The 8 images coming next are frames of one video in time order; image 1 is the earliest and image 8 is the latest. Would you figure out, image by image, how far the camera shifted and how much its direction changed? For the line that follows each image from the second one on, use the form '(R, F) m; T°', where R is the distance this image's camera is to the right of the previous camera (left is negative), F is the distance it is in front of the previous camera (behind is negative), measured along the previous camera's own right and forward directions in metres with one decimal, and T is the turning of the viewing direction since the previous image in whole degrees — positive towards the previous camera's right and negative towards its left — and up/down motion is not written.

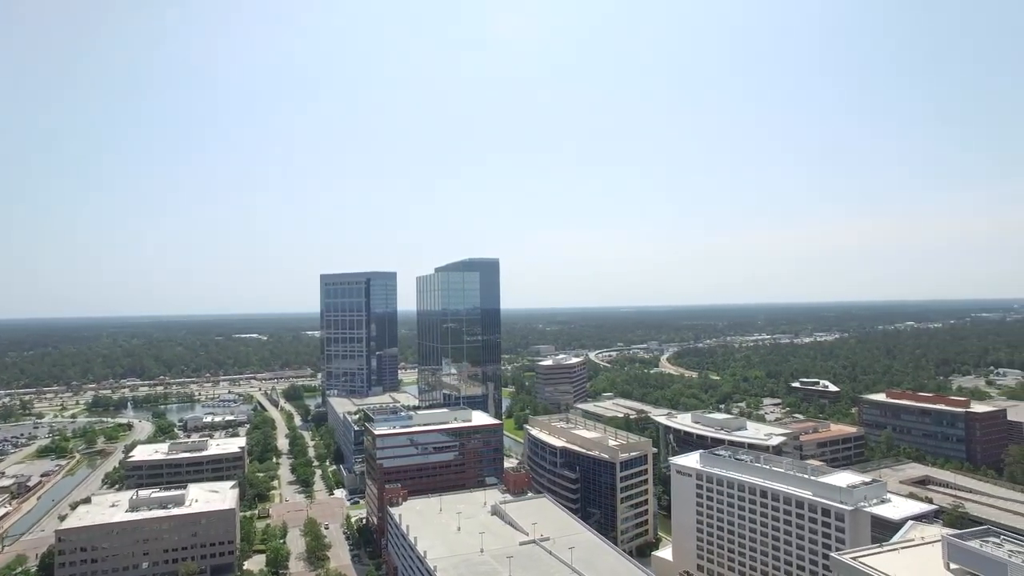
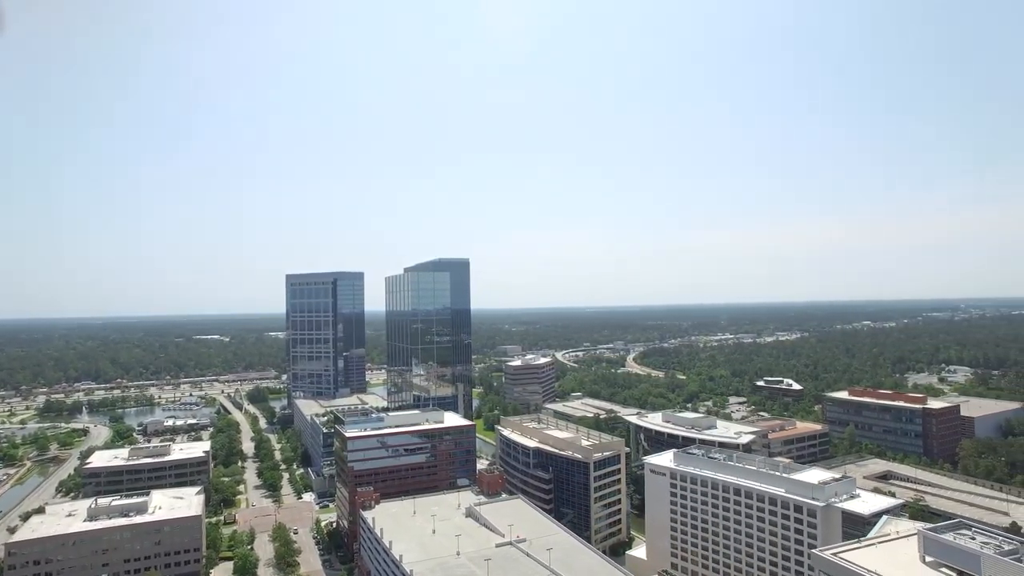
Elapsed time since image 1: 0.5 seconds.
(-0.6, +0.3) m; +3°
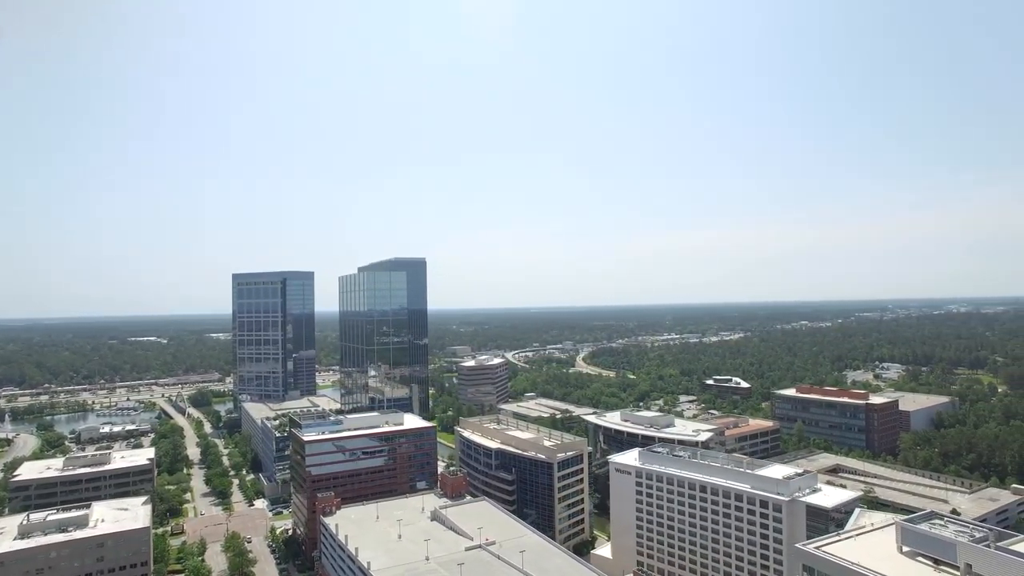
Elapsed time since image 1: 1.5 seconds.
(-1.4, +0.6) m; +5°
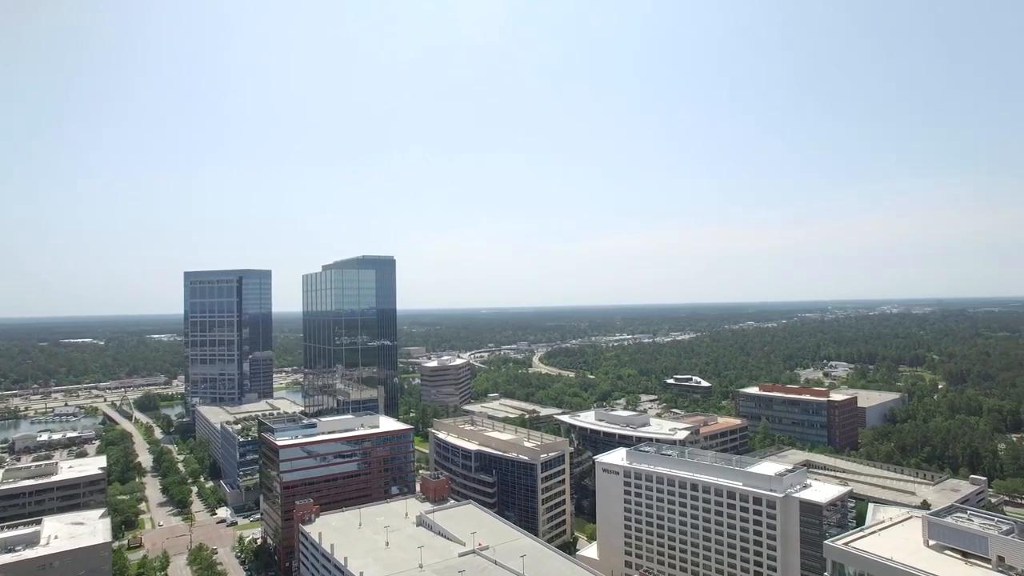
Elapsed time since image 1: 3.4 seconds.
(-2.8, +1.0) m; +5°
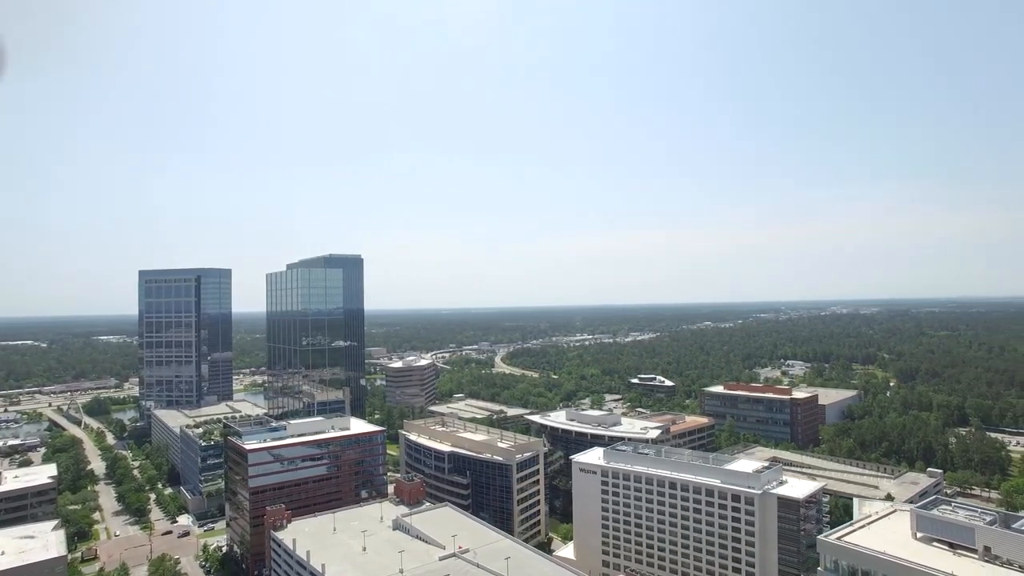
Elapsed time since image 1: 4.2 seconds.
(-1.3, +0.4) m; +4°
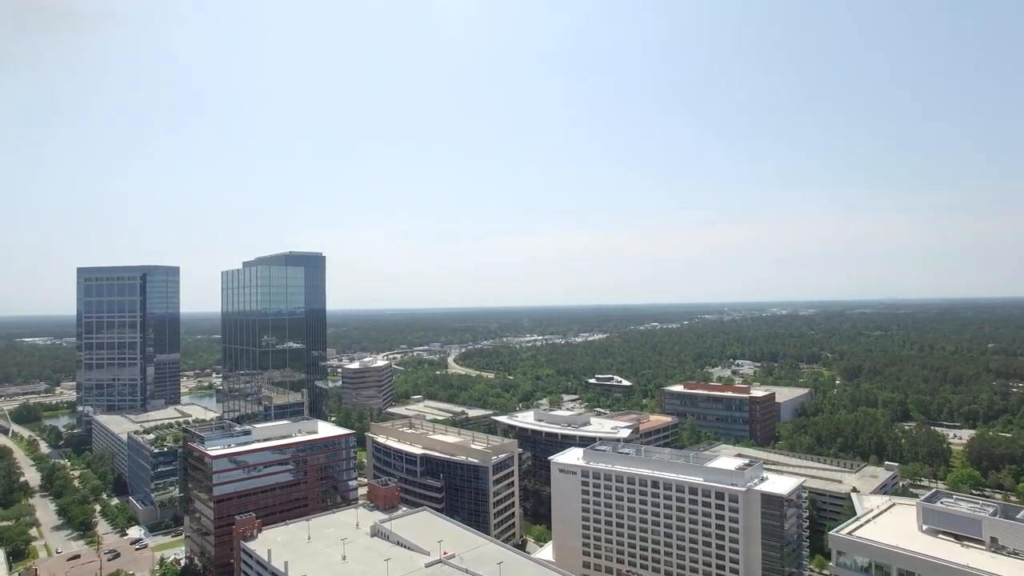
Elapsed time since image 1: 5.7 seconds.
(-2.4, +0.8) m; +5°
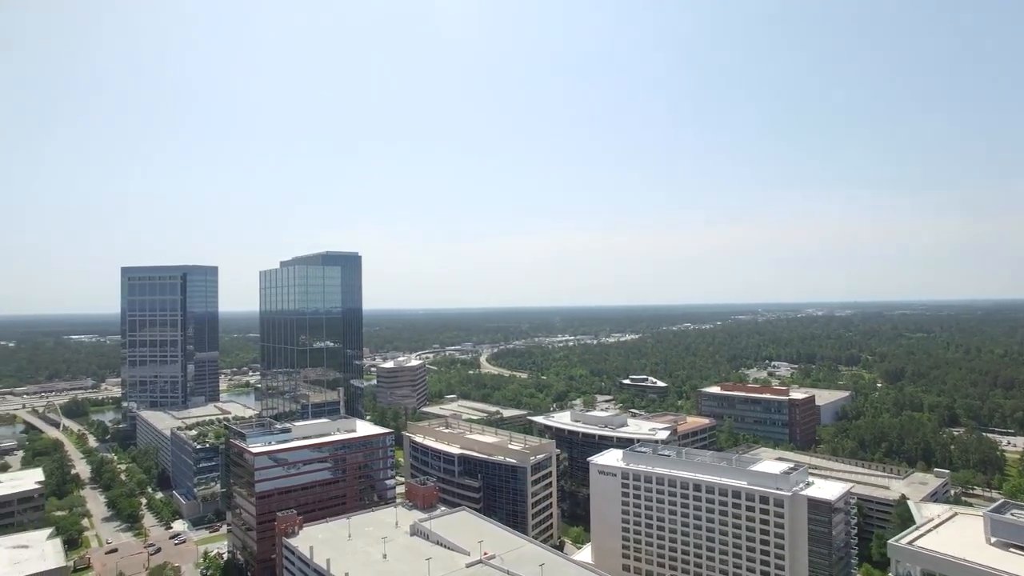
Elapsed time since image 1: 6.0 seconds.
(-0.7, +0.2) m; -3°
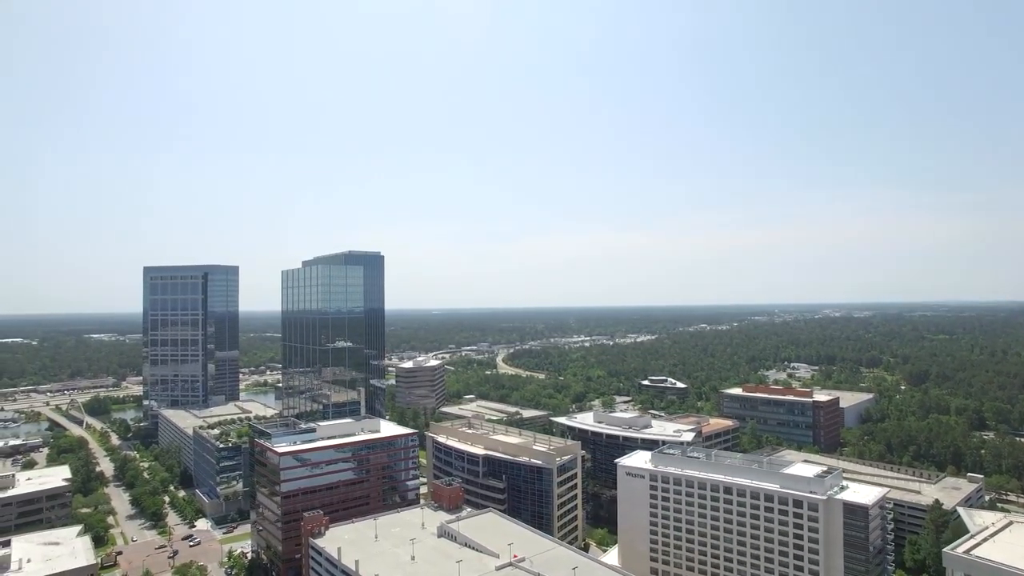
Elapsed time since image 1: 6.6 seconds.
(-1.0, +0.4) m; -1°
